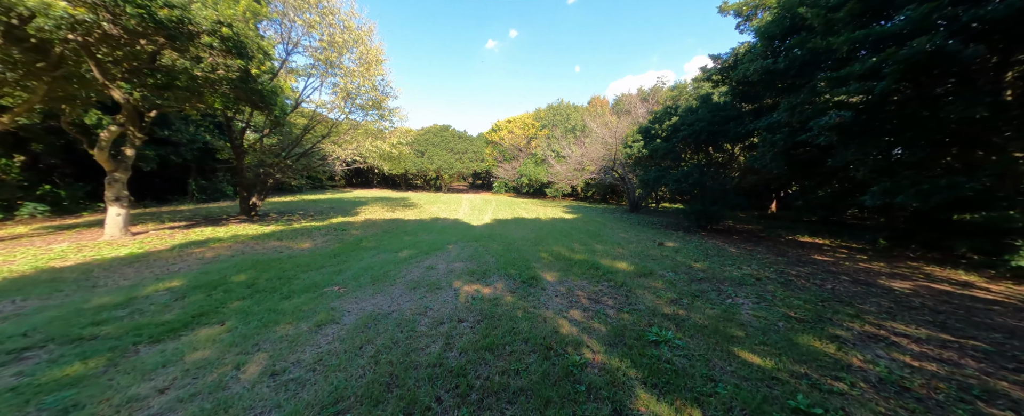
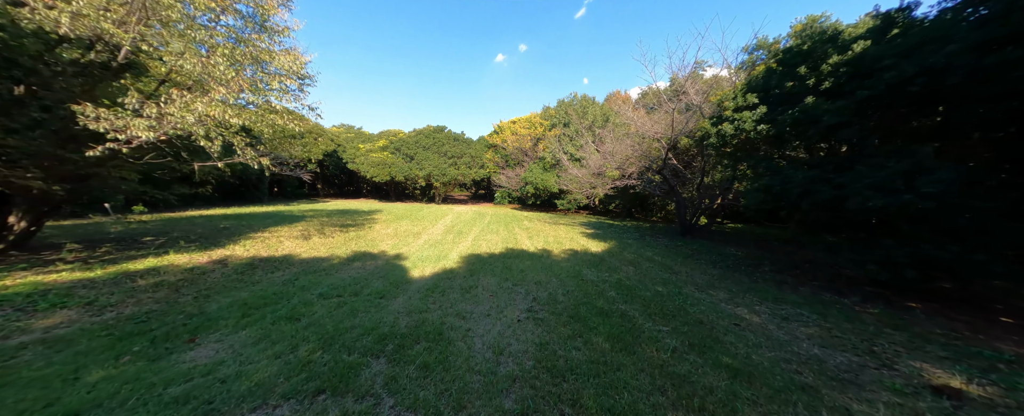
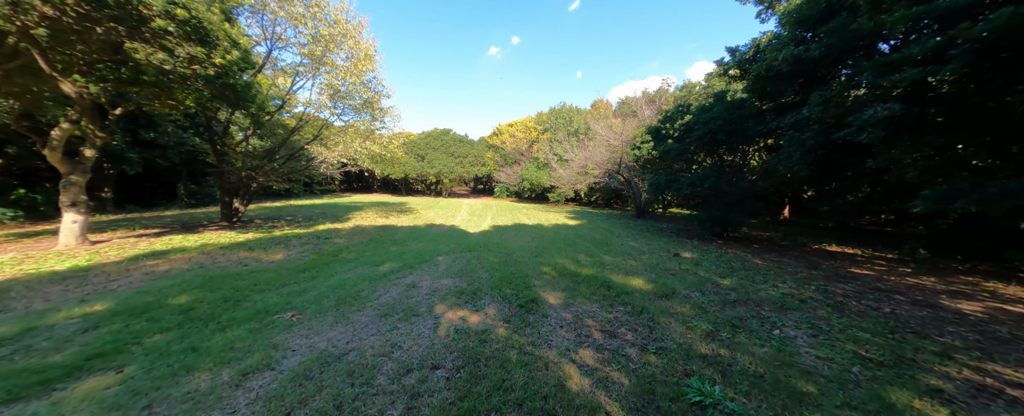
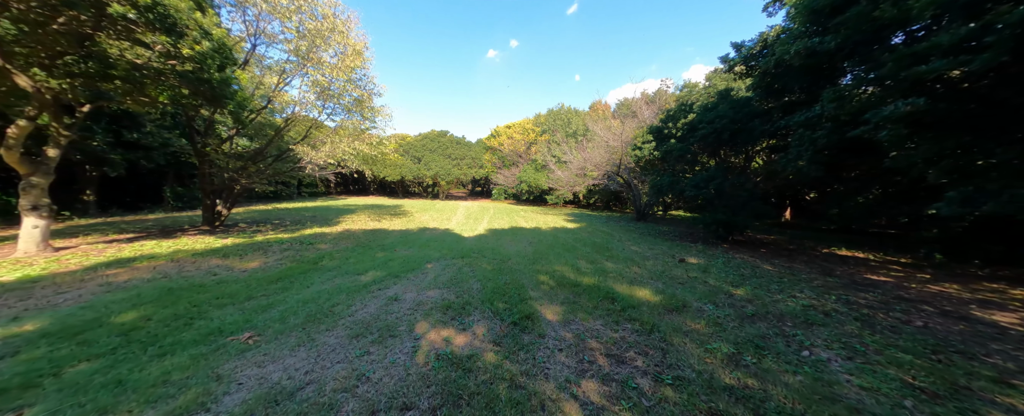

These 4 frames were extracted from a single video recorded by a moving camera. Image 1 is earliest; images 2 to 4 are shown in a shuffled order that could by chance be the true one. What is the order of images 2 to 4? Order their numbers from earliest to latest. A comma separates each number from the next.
3, 4, 2
